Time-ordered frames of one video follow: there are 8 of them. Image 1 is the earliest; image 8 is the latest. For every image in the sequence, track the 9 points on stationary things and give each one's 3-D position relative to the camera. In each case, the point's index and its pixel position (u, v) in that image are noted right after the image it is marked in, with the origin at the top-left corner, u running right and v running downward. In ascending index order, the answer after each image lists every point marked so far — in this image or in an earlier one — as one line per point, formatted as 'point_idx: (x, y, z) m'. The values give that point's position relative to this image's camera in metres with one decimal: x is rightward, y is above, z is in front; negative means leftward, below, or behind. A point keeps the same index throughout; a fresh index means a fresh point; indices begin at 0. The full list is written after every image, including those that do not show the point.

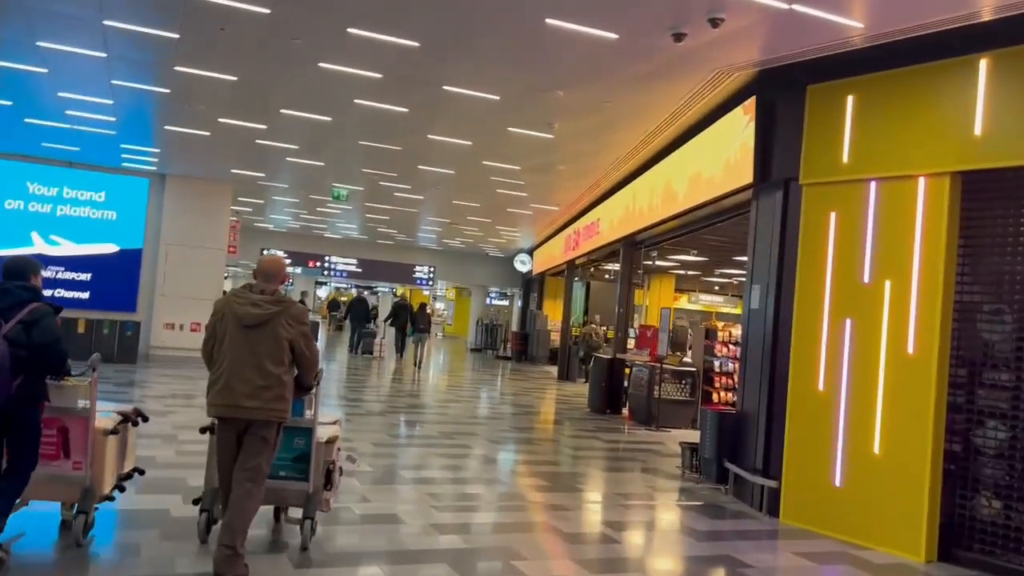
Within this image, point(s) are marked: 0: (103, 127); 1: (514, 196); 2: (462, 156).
0: (-5.7, +2.2, +11.6) m
1: (0.0, +1.5, +14.0) m
2: (-0.7, +1.8, +10.9) m
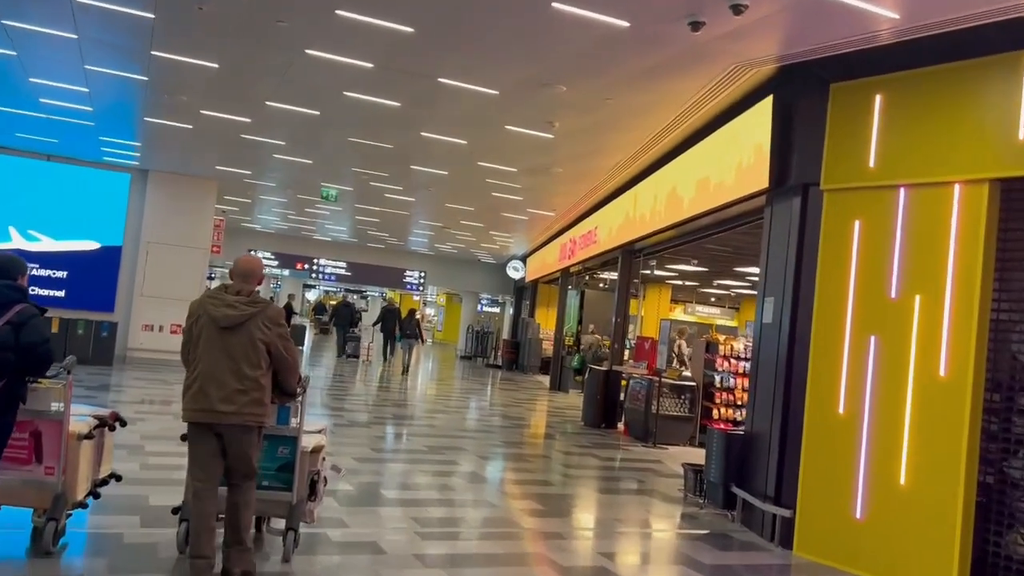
0: (-5.7, +2.3, +11.0) m
1: (-0.1, +1.4, +13.5) m
2: (-0.7, +1.7, +10.4) m
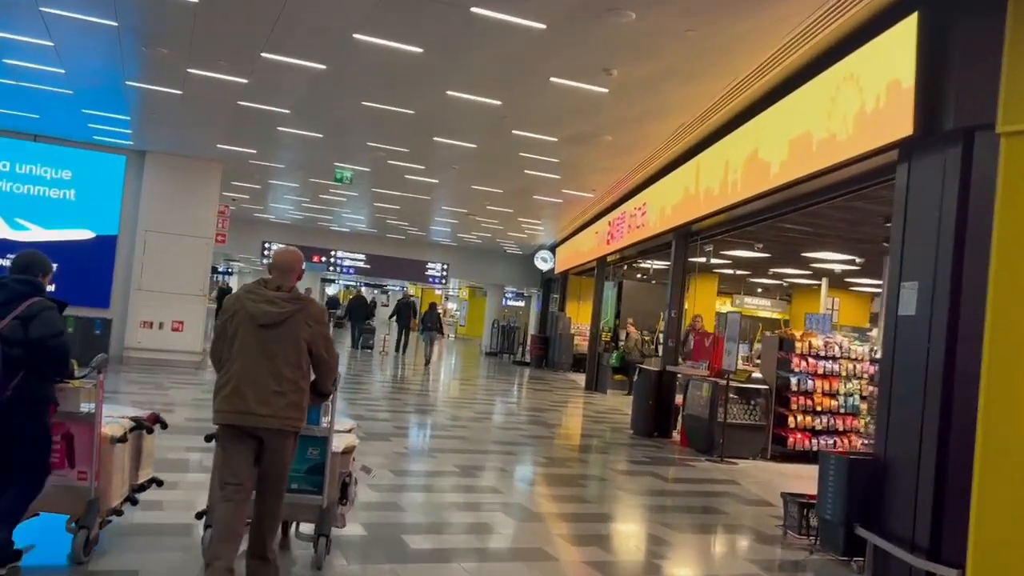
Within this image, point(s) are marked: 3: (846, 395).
0: (-5.3, +2.4, +9.7) m
1: (+0.5, +1.6, +12.0) m
2: (-0.3, +1.8, +9.0) m
3: (+3.9, -1.2, +9.7) m
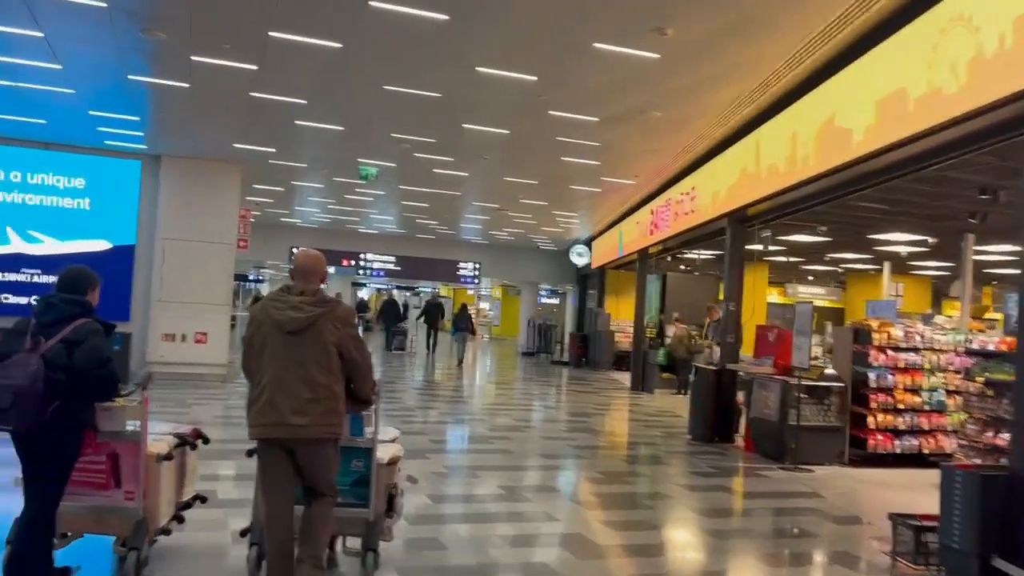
0: (-4.9, +2.2, +9.0) m
1: (+0.9, +1.6, +11.2) m
2: (+0.1, +1.8, +8.1) m
3: (+4.4, -1.1, +8.7) m
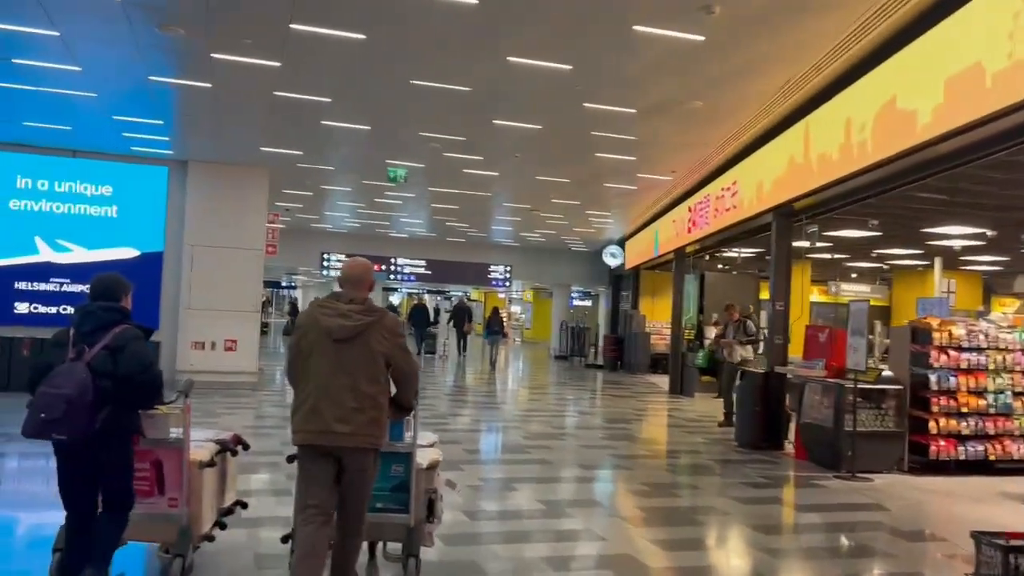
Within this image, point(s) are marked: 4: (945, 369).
0: (-4.6, +2.1, +8.8) m
1: (+1.4, +1.6, +10.8) m
2: (+0.4, +1.8, +7.8) m
3: (+4.7, -1.0, +8.2) m
4: (+4.1, -0.8, +8.0) m
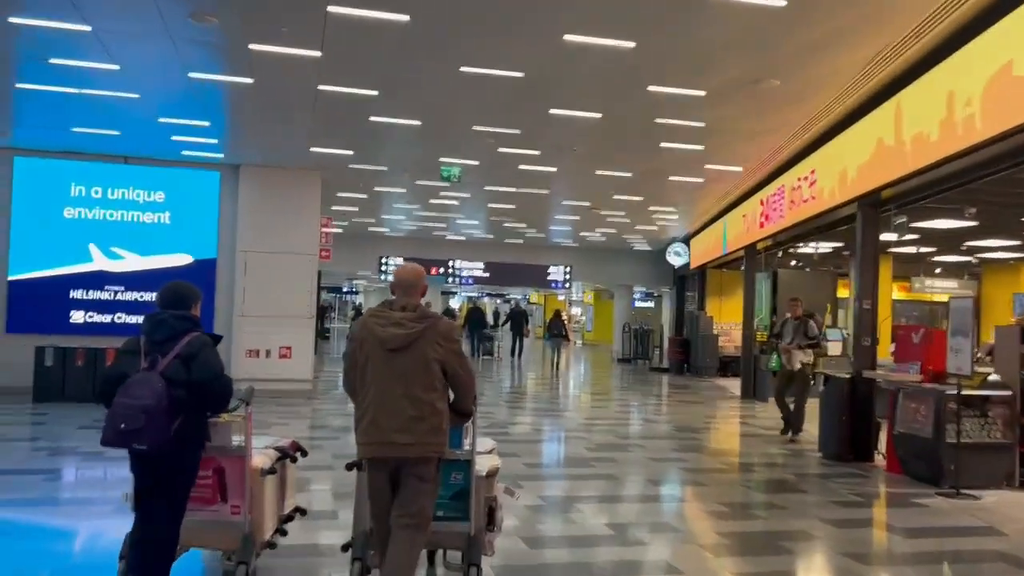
0: (-4.0, +2.0, +8.6) m
1: (+2.1, +1.6, +10.1) m
2: (+0.9, +1.8, +7.2) m
3: (+5.3, -1.0, +7.2) m
4: (+4.7, -0.7, +7.1) m
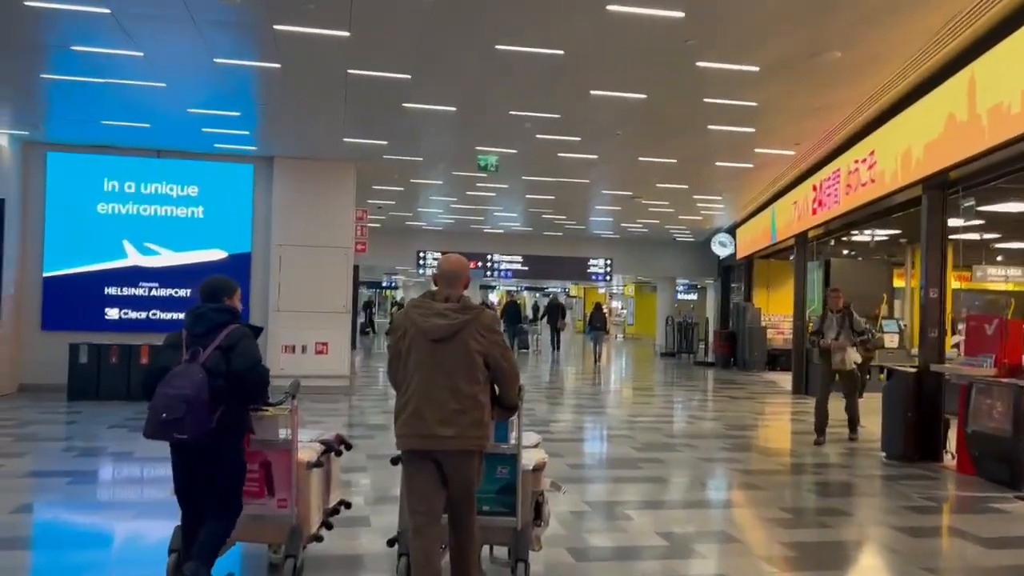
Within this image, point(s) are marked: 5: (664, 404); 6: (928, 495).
0: (-3.6, +2.1, +8.4) m
1: (+2.5, +1.7, +9.6) m
2: (+1.2, +1.9, +6.7) m
3: (+5.6, -0.8, +6.6) m
4: (+5.0, -0.6, +6.5) m
5: (+2.4, -1.8, +12.7) m
6: (+3.3, -1.6, +6.5) m
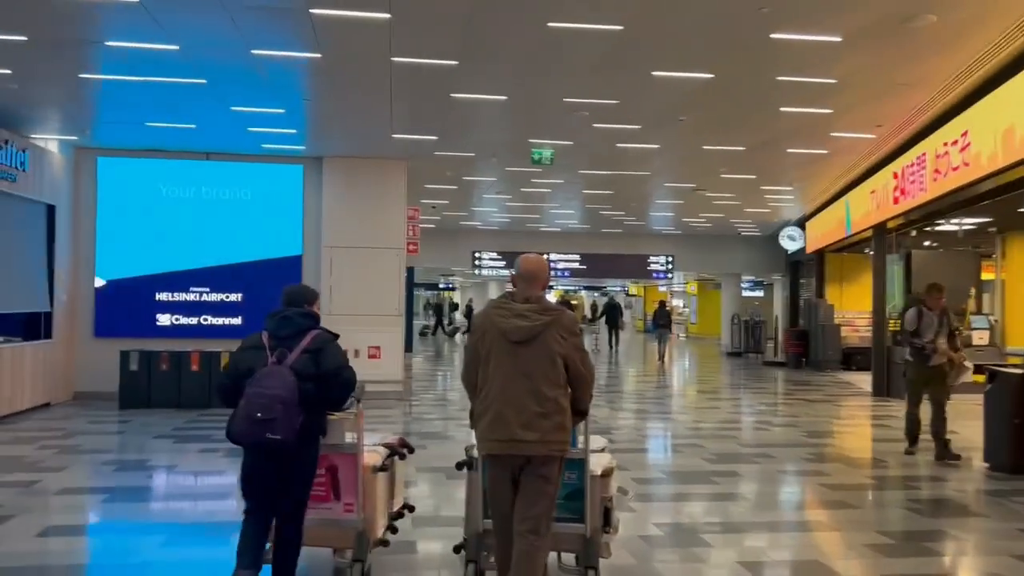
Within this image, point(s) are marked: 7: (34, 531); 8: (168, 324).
0: (-3.1, +2.0, +8.1) m
1: (+3.1, +1.8, +8.9) m
2: (+1.6, +1.9, +6.1) m
3: (+6.0, -0.7, +5.7) m
4: (+5.4, -0.5, +5.6) m
5: (+3.2, -1.7, +12.0) m
6: (+3.7, -1.6, +5.8) m
7: (-3.1, -1.6, +5.4) m
8: (-4.7, -0.5, +11.3) m
